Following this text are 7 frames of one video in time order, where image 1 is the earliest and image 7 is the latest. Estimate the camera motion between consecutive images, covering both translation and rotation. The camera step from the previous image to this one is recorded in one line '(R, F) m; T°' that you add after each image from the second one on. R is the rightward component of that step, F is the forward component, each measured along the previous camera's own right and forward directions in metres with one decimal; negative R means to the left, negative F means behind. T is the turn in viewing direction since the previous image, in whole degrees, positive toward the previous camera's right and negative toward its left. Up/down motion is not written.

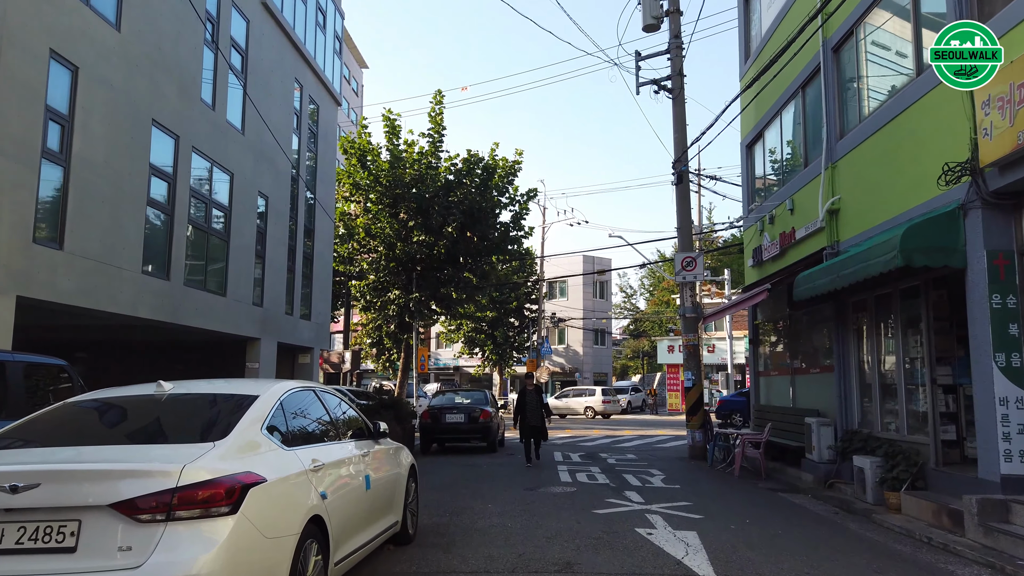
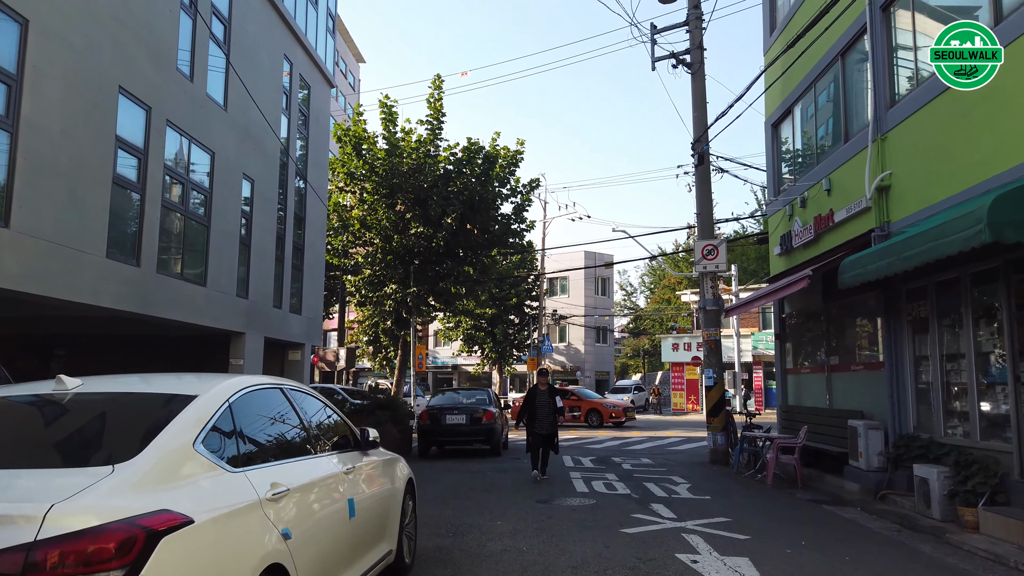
(-0.2, +1.3) m; 0°
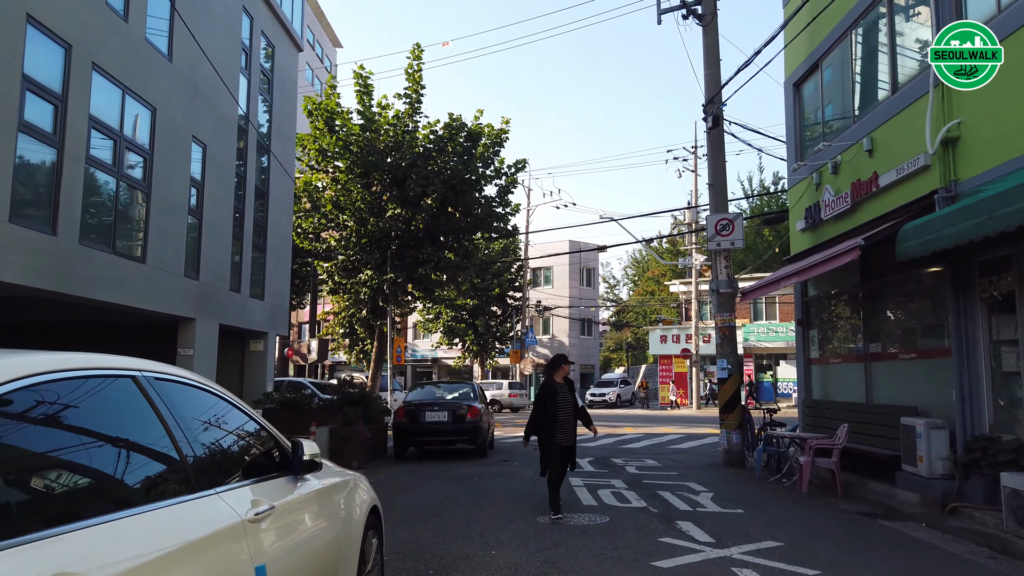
(-0.2, +1.8) m; +2°
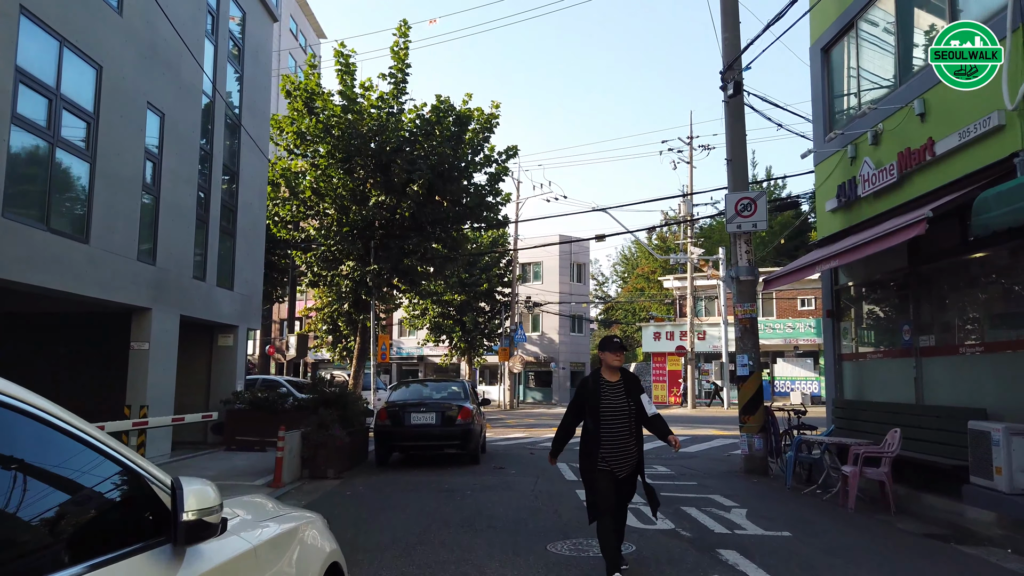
(-0.2, +1.4) m; +1°
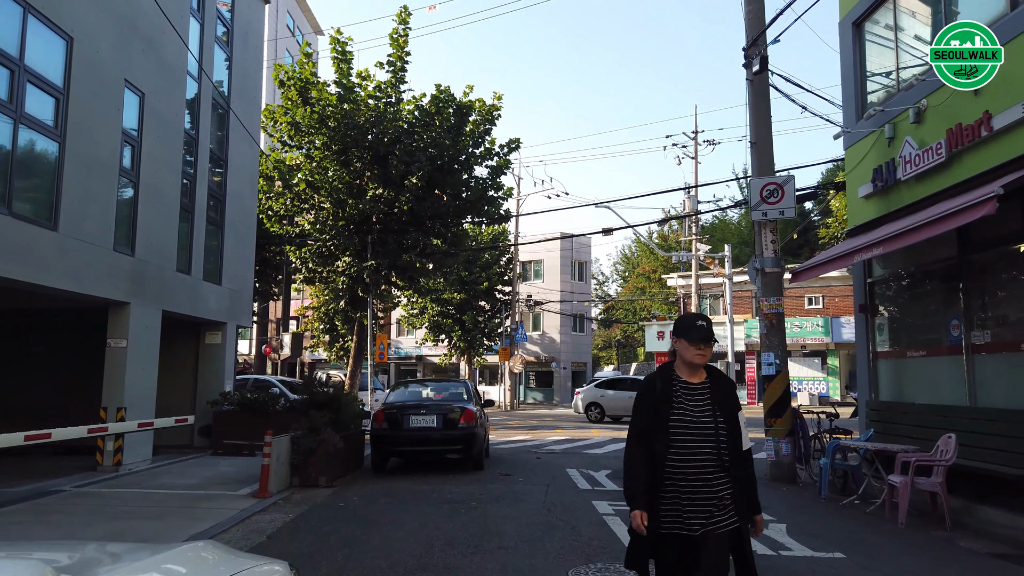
(-0.1, +0.9) m; 0°
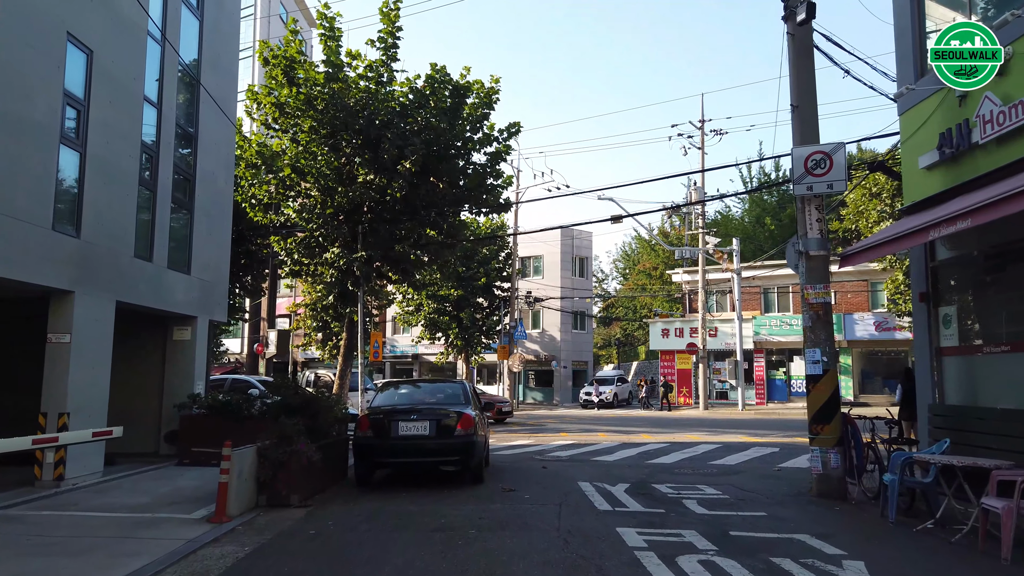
(-0.1, +1.5) m; 0°
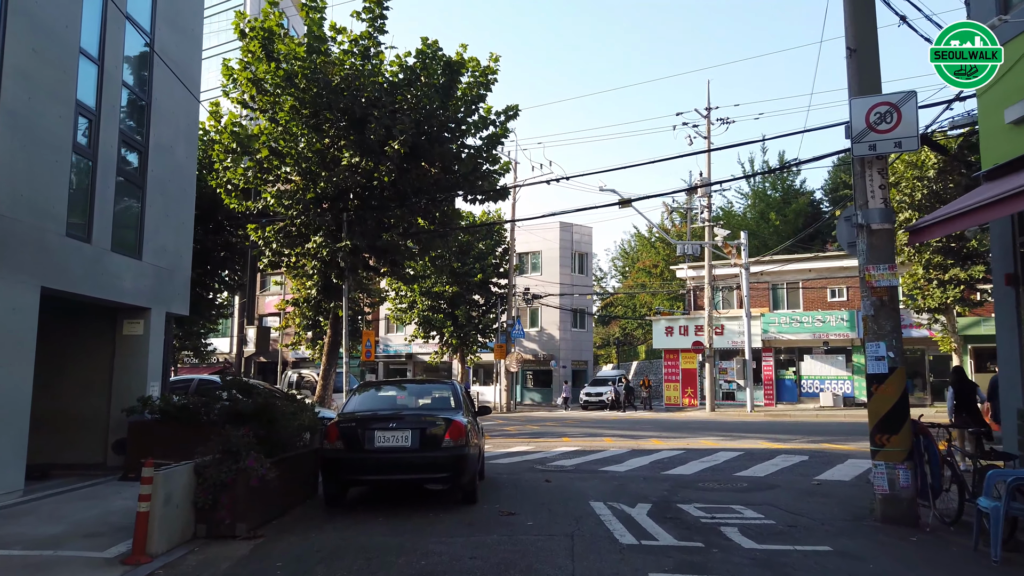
(0.0, +1.7) m; 0°
